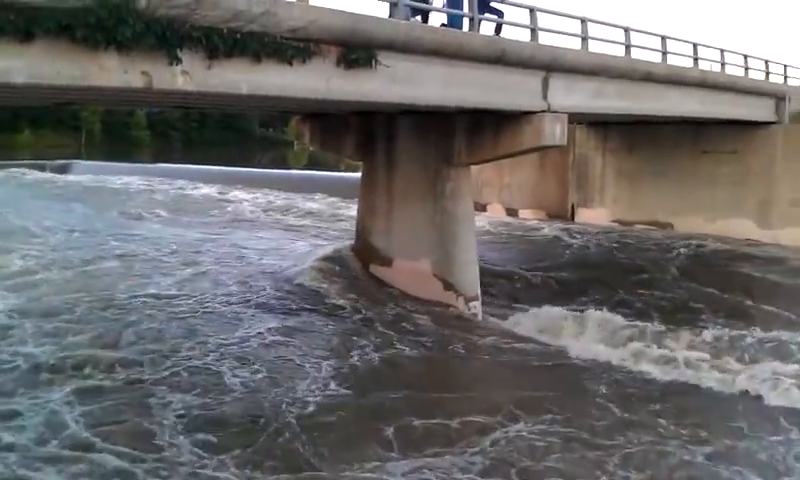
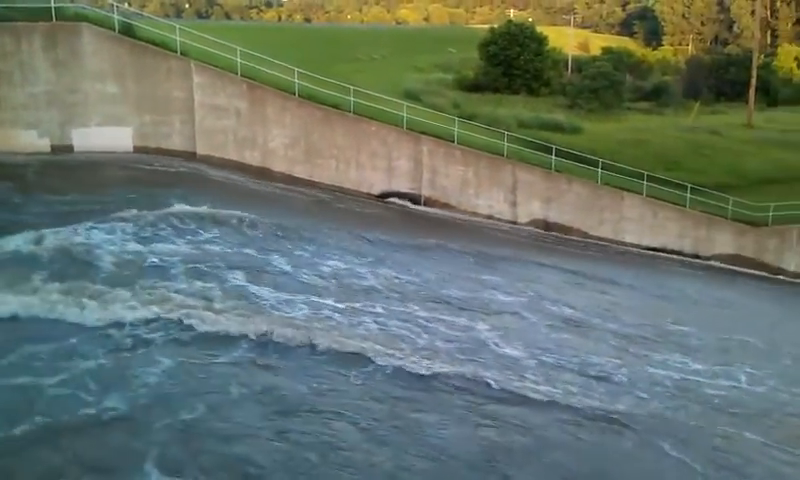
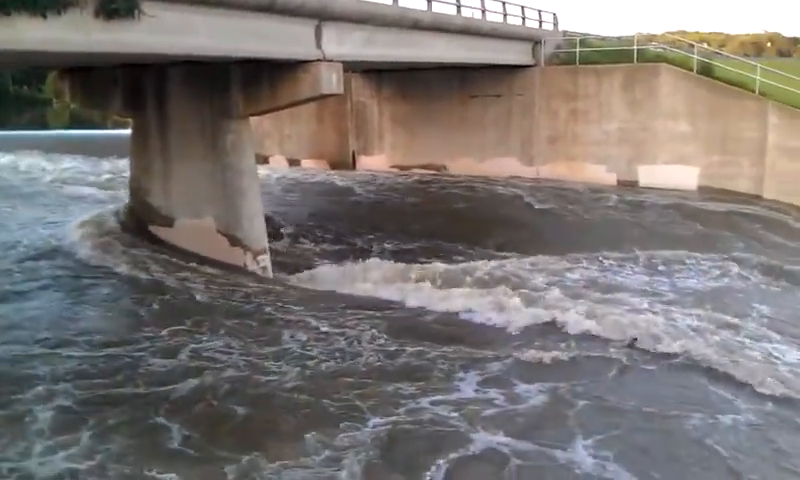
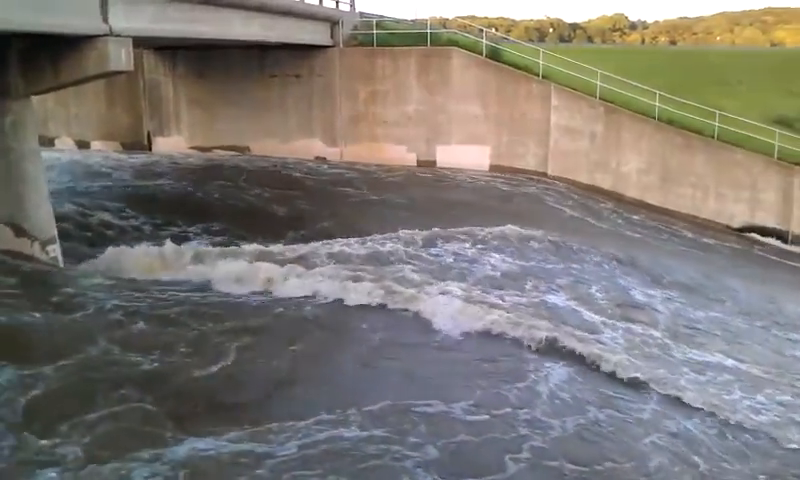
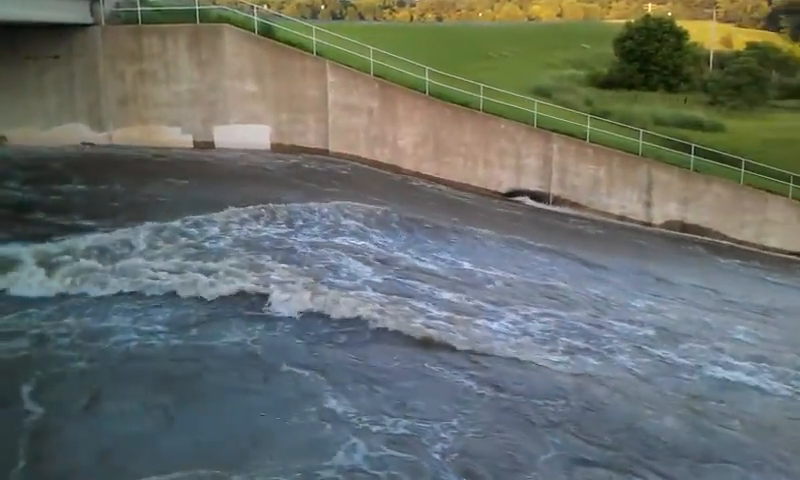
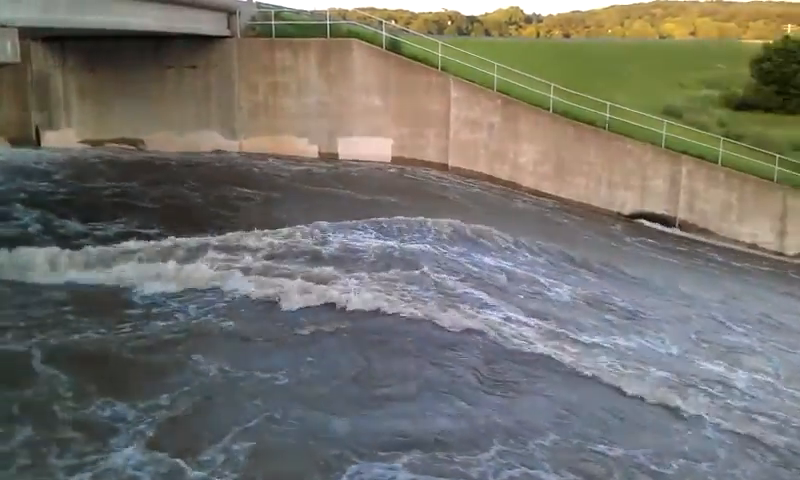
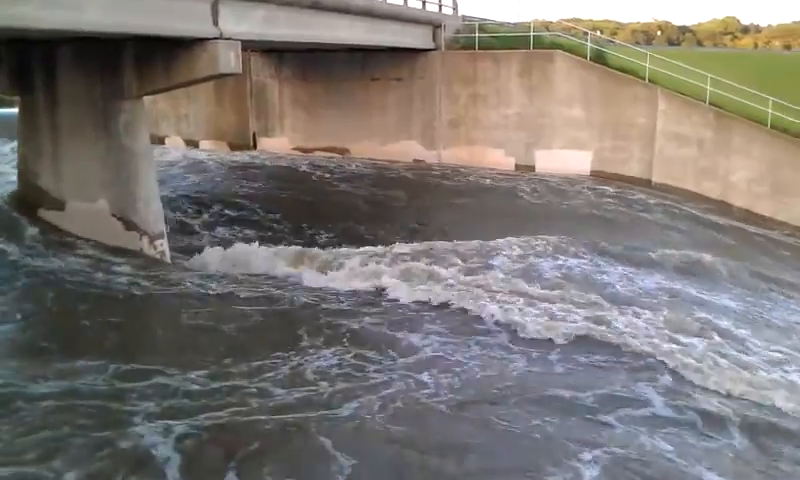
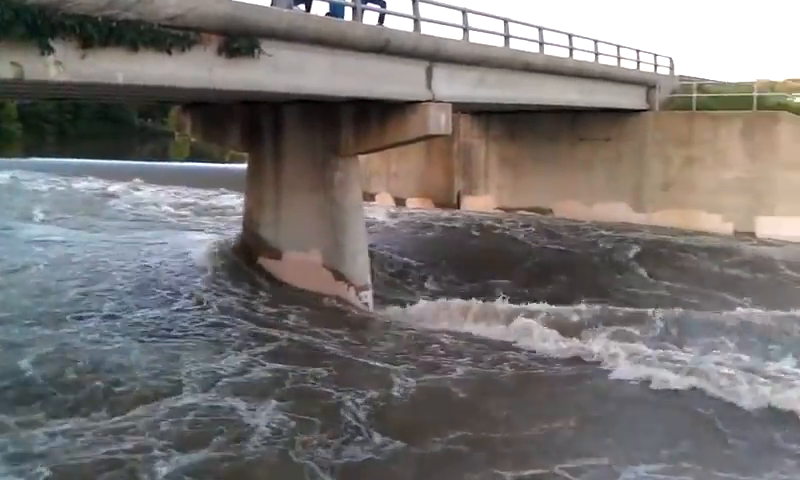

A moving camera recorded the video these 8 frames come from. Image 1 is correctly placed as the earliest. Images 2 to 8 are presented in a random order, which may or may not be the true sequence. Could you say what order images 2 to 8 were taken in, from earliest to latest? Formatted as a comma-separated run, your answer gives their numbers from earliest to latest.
8, 3, 7, 4, 6, 5, 2
